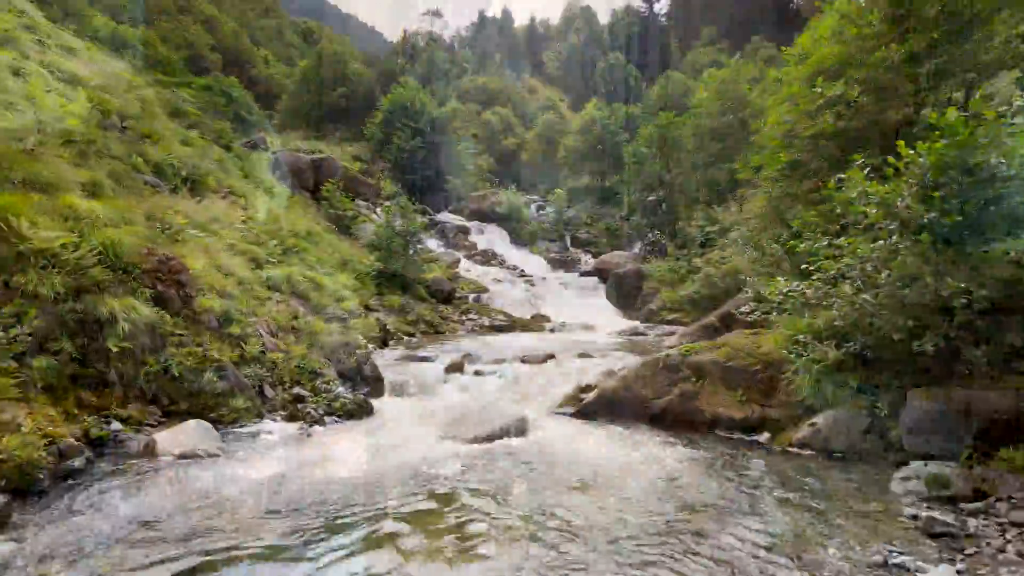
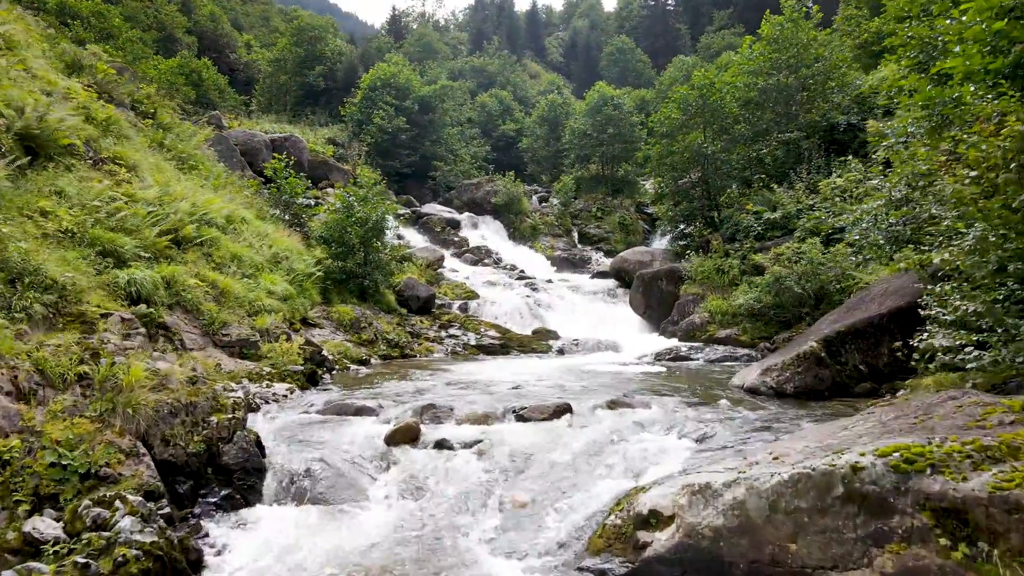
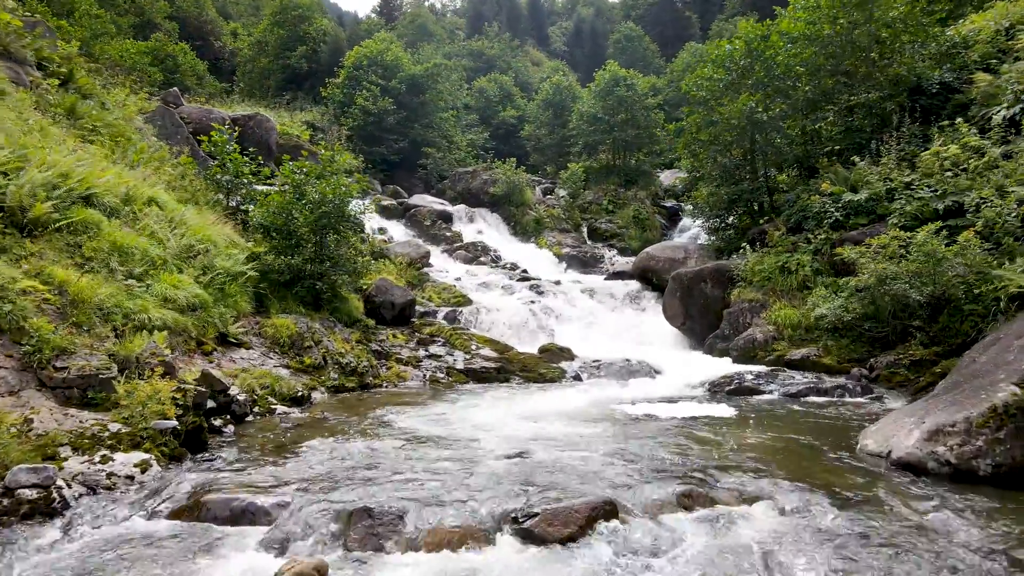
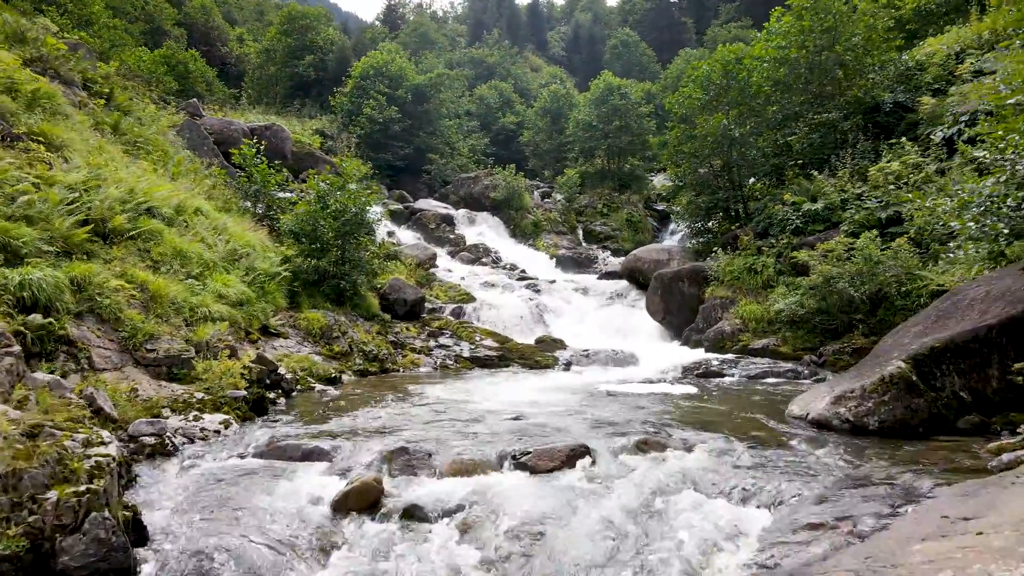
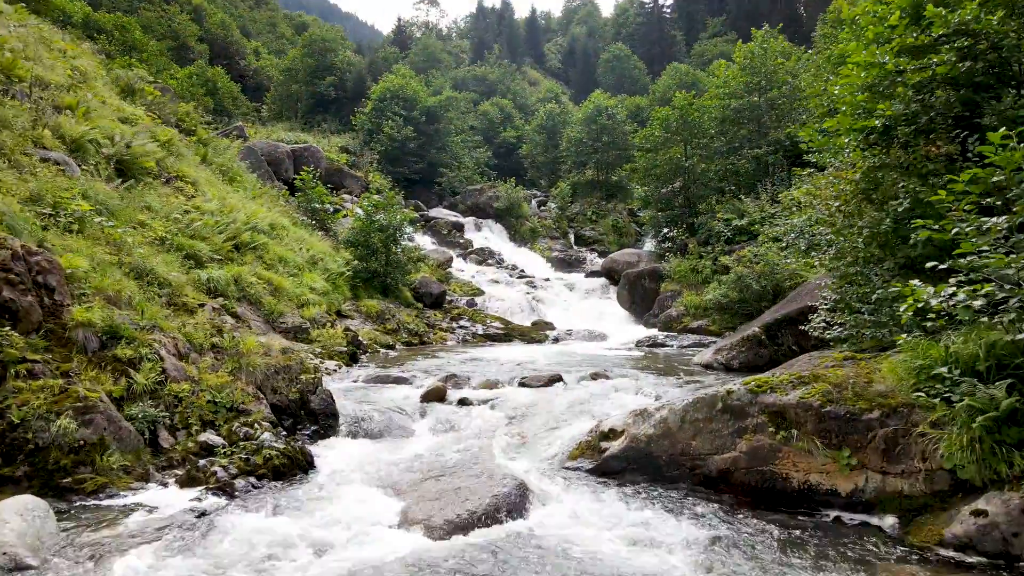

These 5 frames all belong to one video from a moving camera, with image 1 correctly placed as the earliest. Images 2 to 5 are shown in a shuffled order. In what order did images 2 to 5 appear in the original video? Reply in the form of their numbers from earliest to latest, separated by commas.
5, 2, 4, 3
